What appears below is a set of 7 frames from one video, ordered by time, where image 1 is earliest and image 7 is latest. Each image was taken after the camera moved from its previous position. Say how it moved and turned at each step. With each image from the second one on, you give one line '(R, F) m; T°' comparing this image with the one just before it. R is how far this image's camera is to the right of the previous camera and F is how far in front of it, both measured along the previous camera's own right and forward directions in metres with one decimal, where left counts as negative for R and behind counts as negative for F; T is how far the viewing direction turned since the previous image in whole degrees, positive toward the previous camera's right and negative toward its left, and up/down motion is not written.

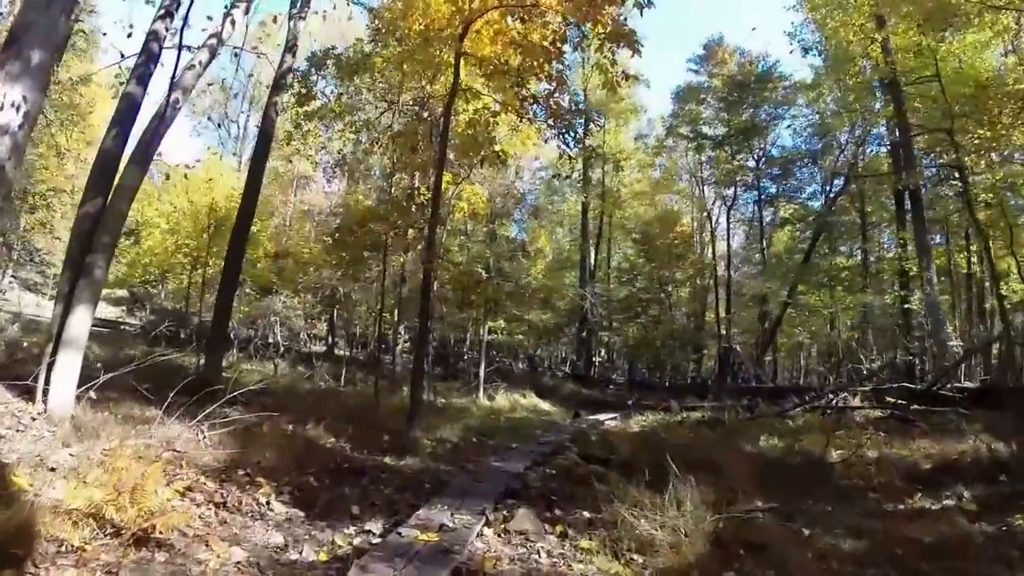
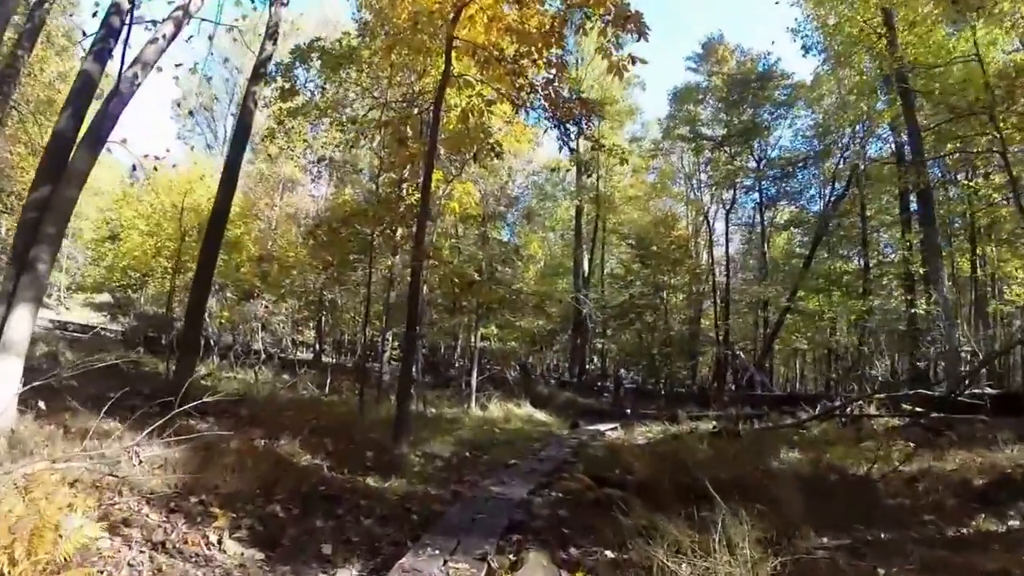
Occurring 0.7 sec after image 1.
(-0.1, +0.7) m; +1°
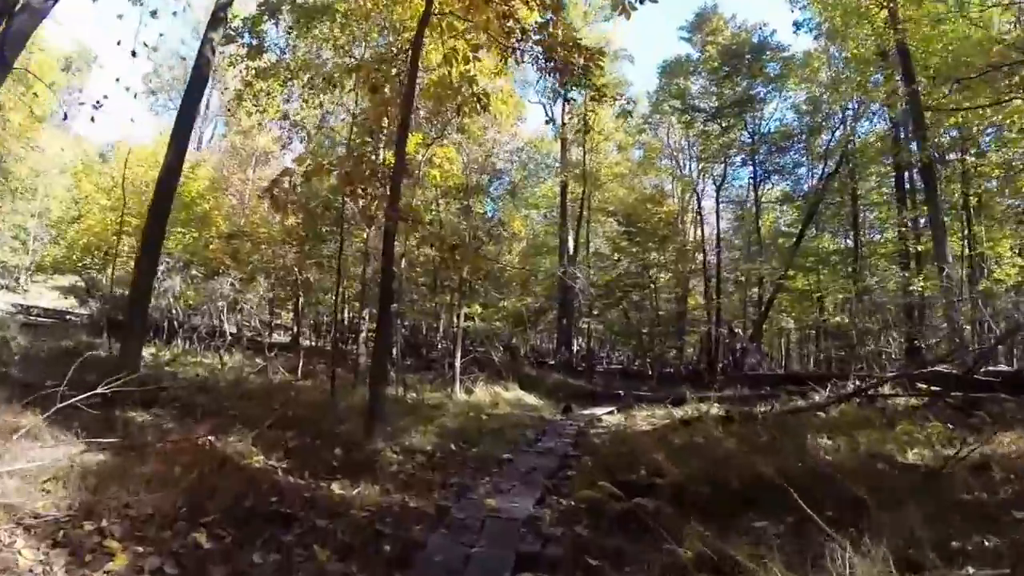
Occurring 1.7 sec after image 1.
(-0.1, +0.9) m; +2°
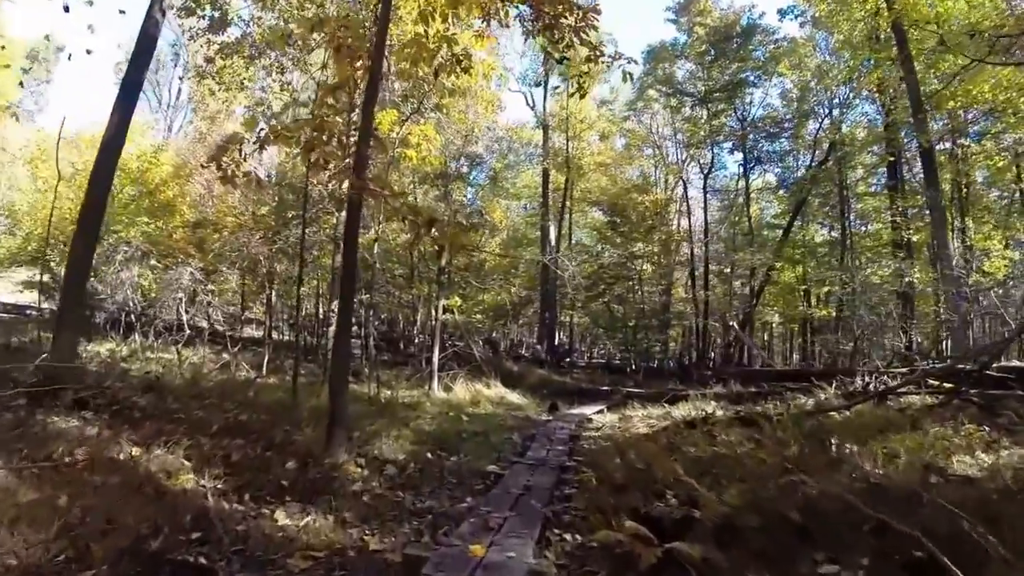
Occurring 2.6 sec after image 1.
(-0.1, +0.8) m; +2°
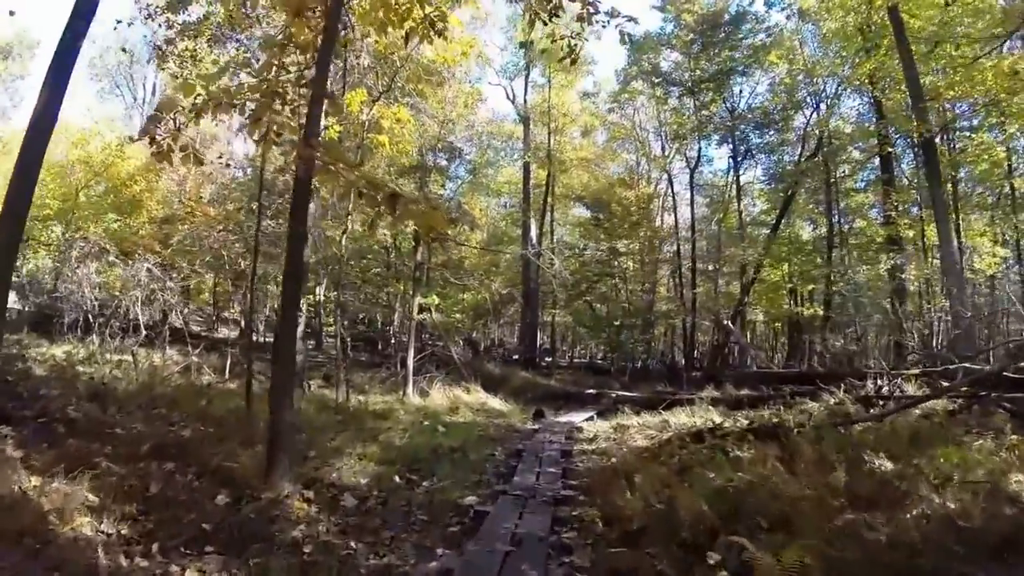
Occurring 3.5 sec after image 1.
(0.0, +0.8) m; +2°
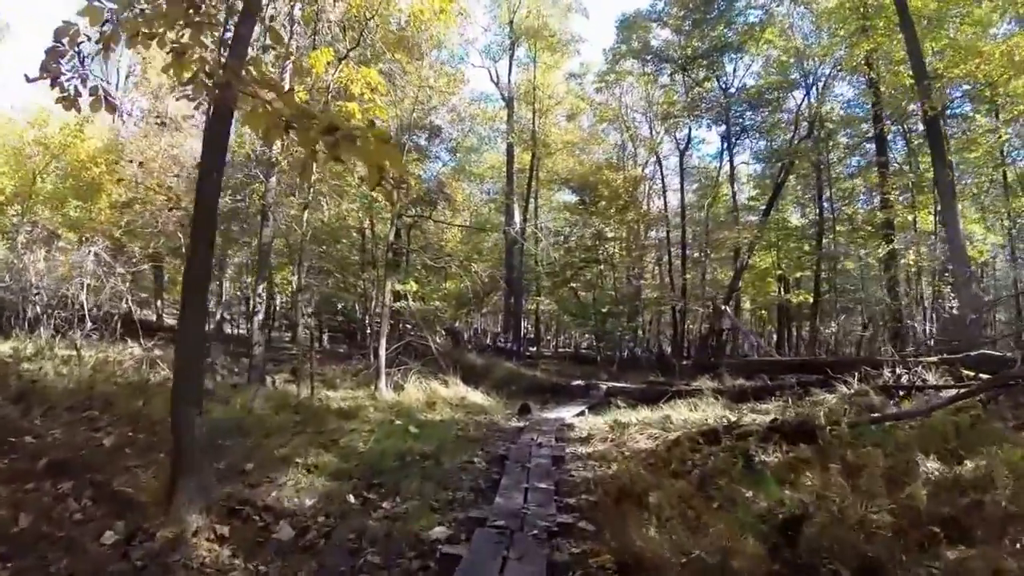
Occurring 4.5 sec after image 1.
(0.0, +0.9) m; +2°
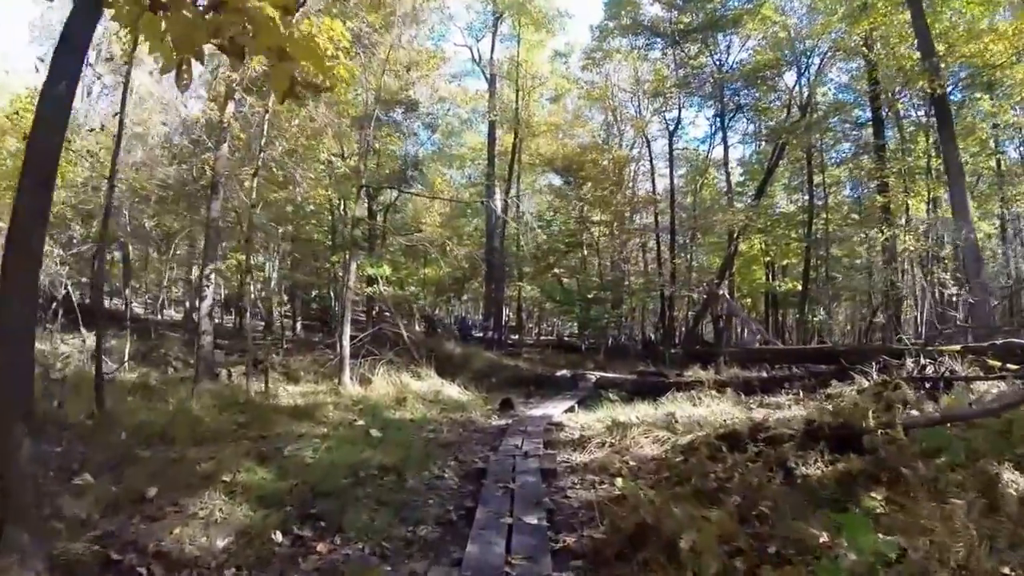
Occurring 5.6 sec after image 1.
(0.0, +0.9) m; +2°
